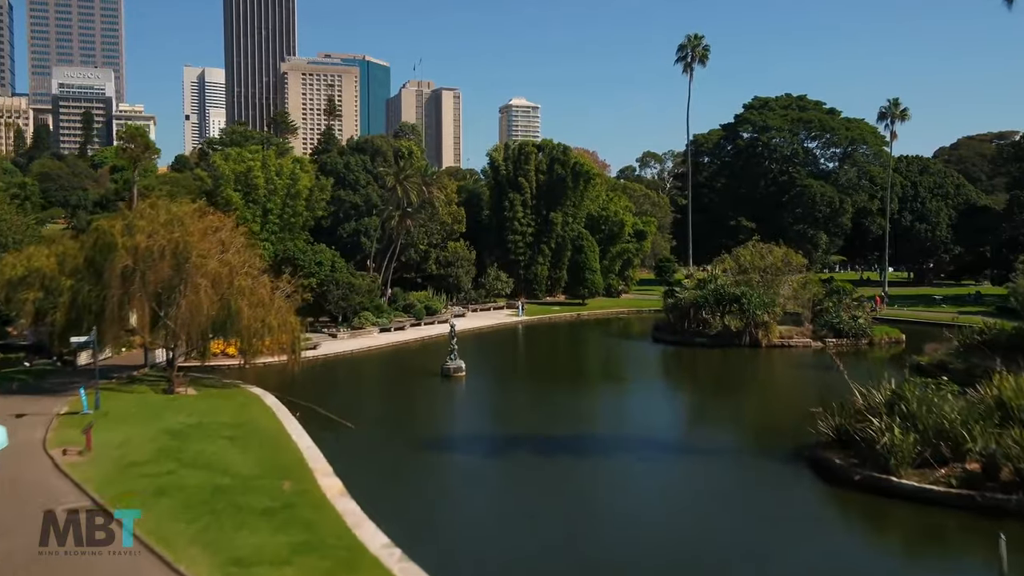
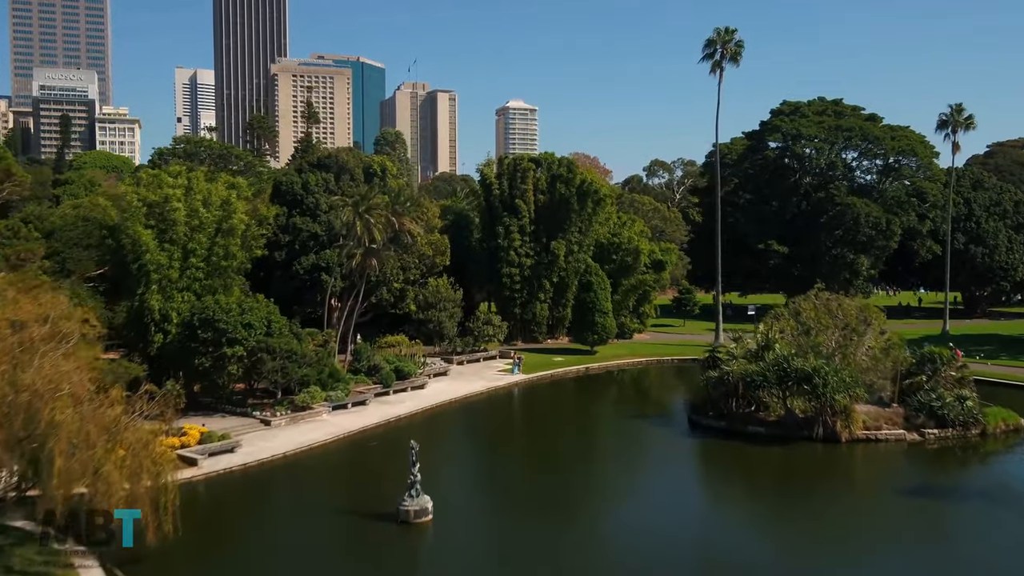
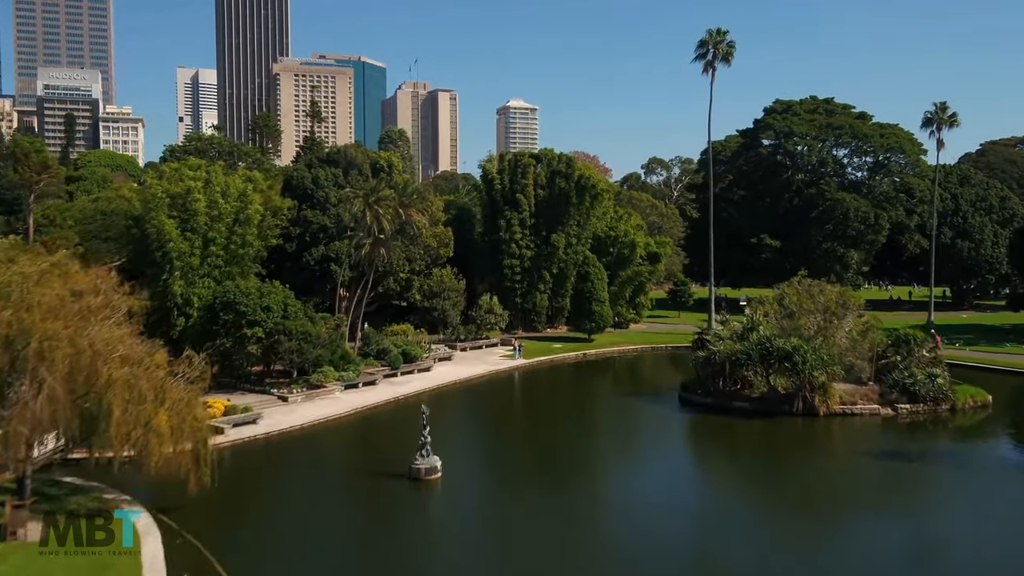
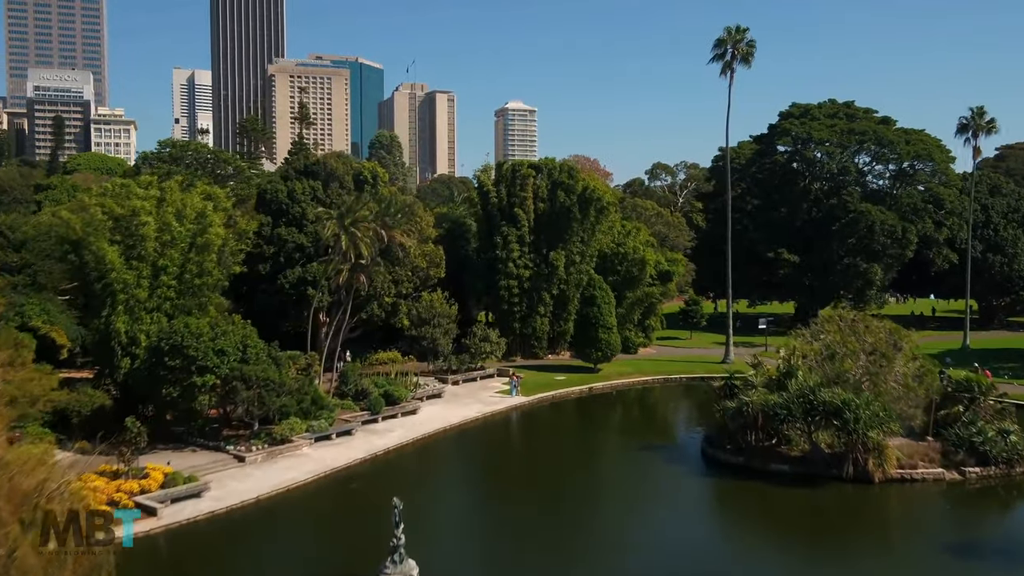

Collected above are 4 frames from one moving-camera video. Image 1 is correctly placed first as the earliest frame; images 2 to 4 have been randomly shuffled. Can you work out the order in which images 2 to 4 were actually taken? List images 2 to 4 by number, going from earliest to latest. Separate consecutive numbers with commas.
3, 2, 4
